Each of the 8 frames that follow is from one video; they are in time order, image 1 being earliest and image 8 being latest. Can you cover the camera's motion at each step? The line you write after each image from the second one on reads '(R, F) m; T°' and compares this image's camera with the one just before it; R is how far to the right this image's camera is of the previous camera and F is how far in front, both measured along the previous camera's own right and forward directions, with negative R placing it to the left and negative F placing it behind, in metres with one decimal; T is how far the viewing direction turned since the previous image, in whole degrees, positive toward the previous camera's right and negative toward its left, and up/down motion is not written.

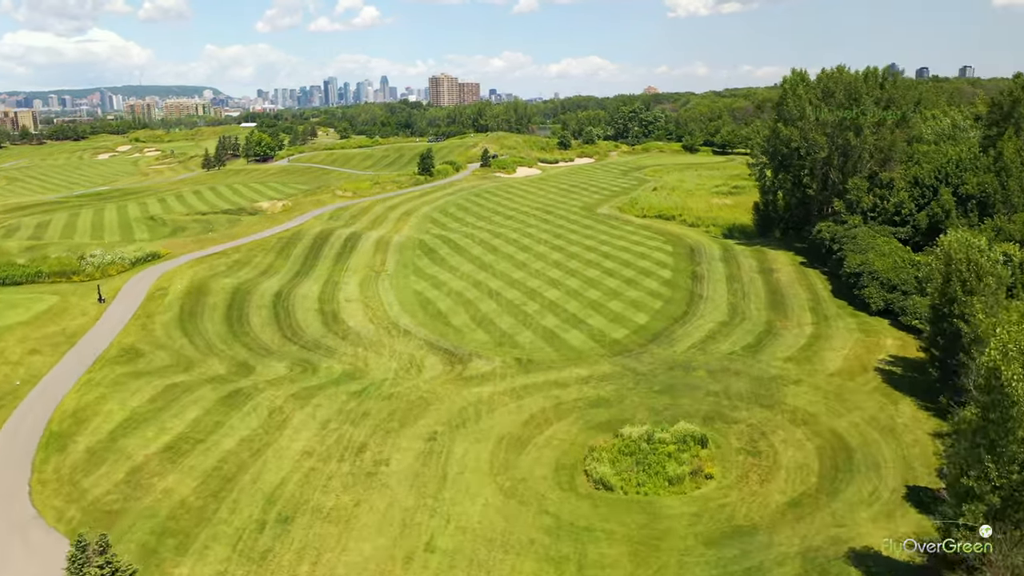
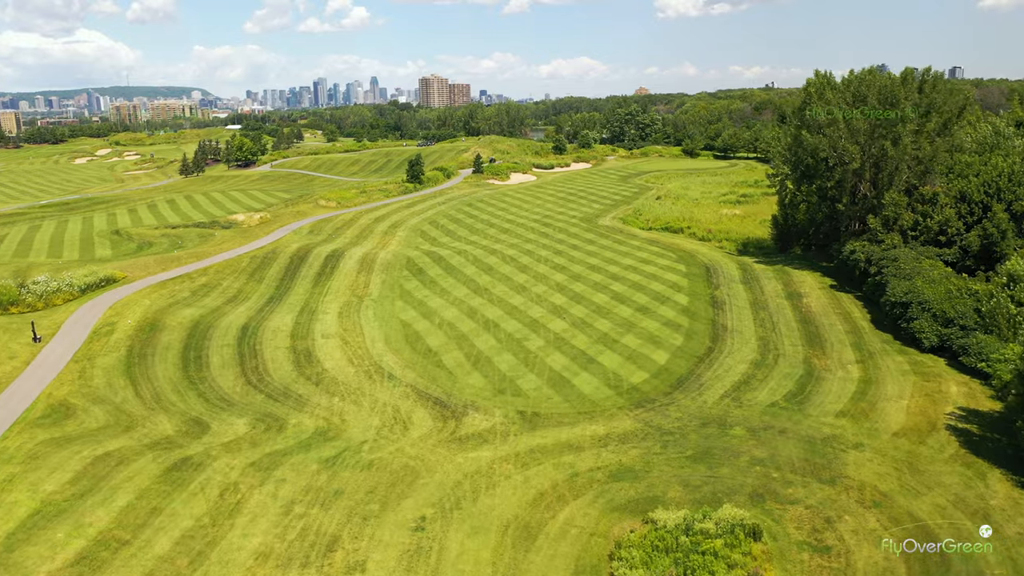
(-0.3, +4.1) m; +1°
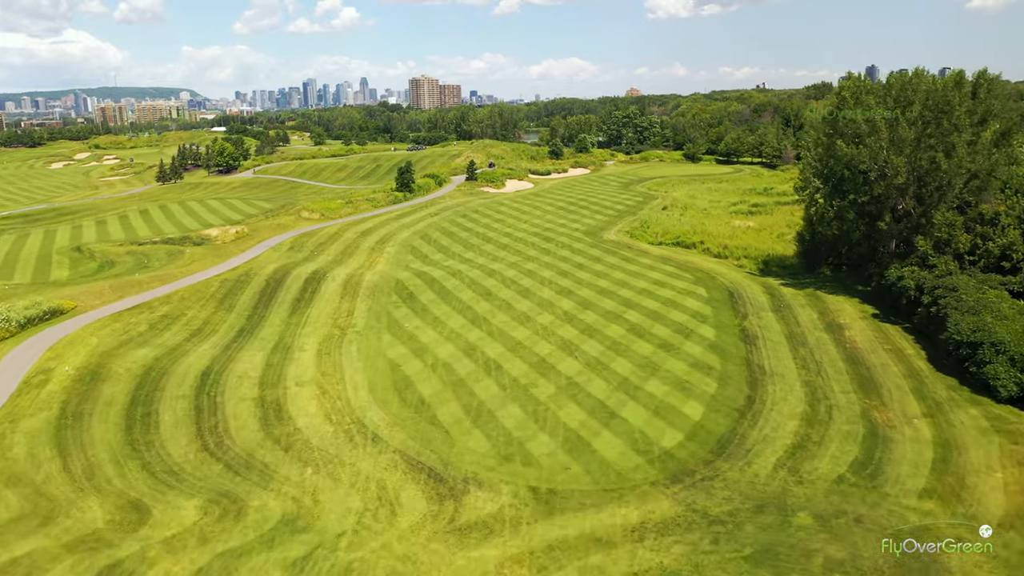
(-0.5, +4.2) m; +1°
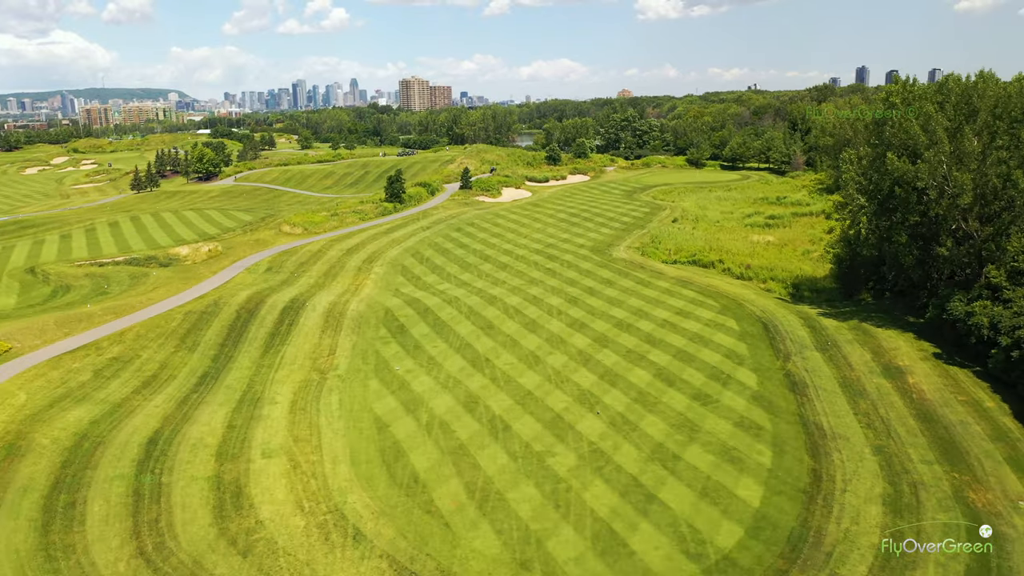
(-0.5, +4.5) m; +1°
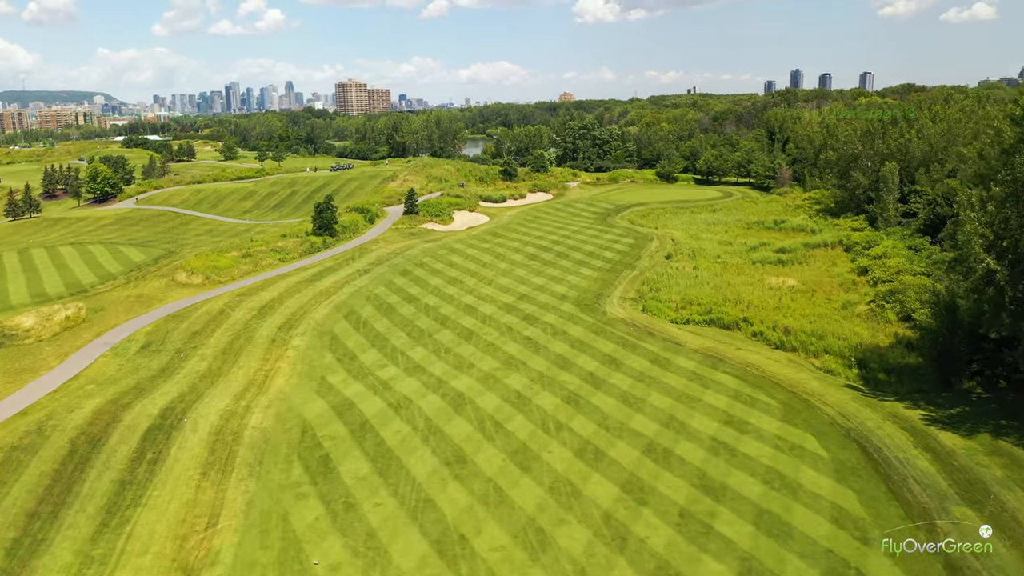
(-1.0, +10.9) m; +4°
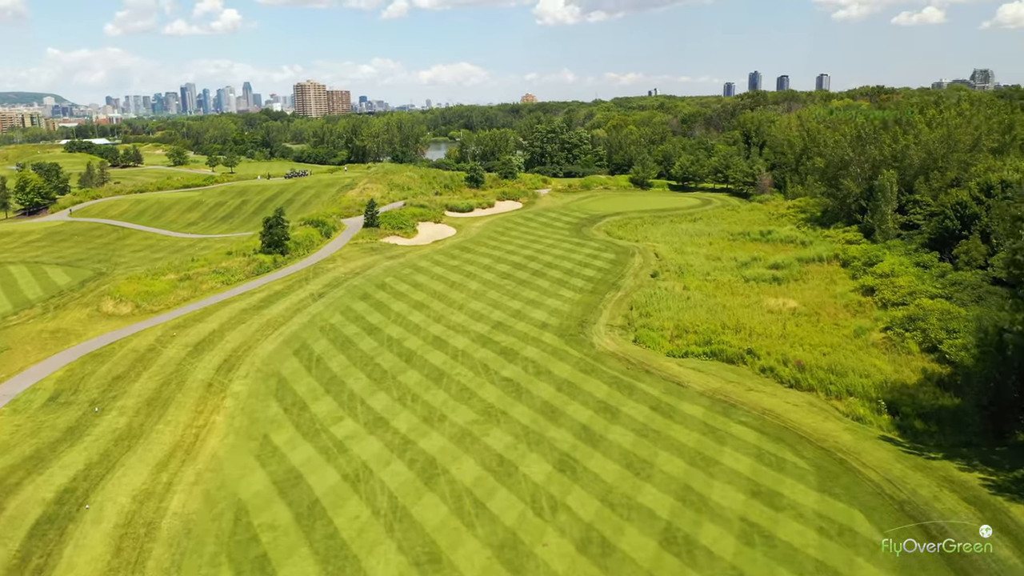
(-0.5, +4.4) m; +3°
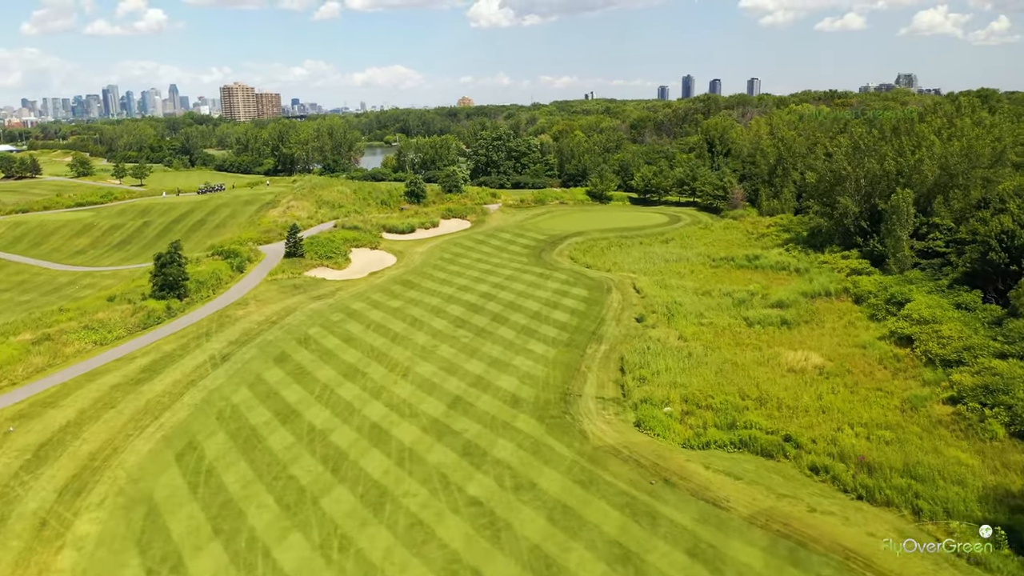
(-0.7, +8.2) m; +4°
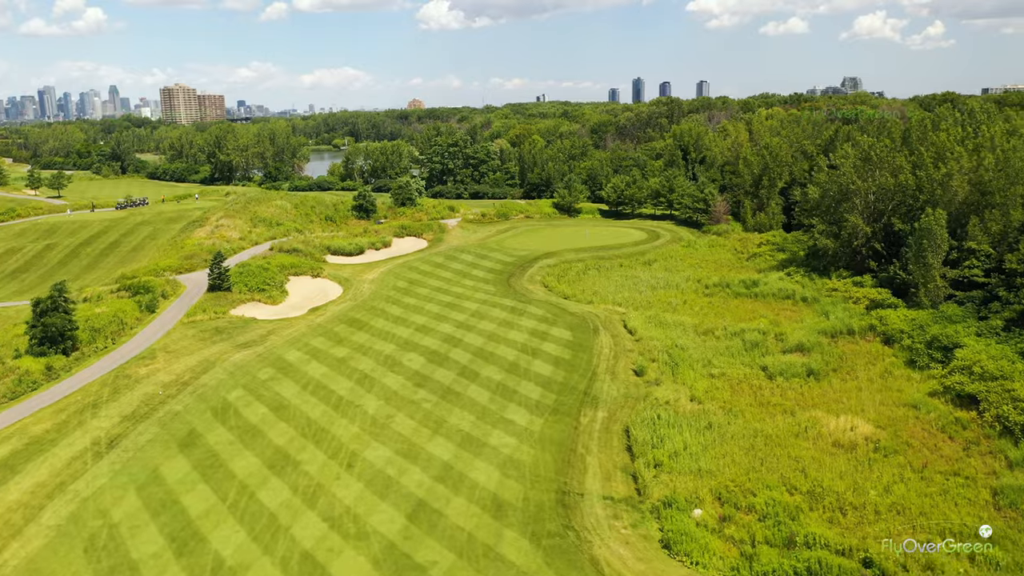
(-0.7, +6.7) m; +3°
